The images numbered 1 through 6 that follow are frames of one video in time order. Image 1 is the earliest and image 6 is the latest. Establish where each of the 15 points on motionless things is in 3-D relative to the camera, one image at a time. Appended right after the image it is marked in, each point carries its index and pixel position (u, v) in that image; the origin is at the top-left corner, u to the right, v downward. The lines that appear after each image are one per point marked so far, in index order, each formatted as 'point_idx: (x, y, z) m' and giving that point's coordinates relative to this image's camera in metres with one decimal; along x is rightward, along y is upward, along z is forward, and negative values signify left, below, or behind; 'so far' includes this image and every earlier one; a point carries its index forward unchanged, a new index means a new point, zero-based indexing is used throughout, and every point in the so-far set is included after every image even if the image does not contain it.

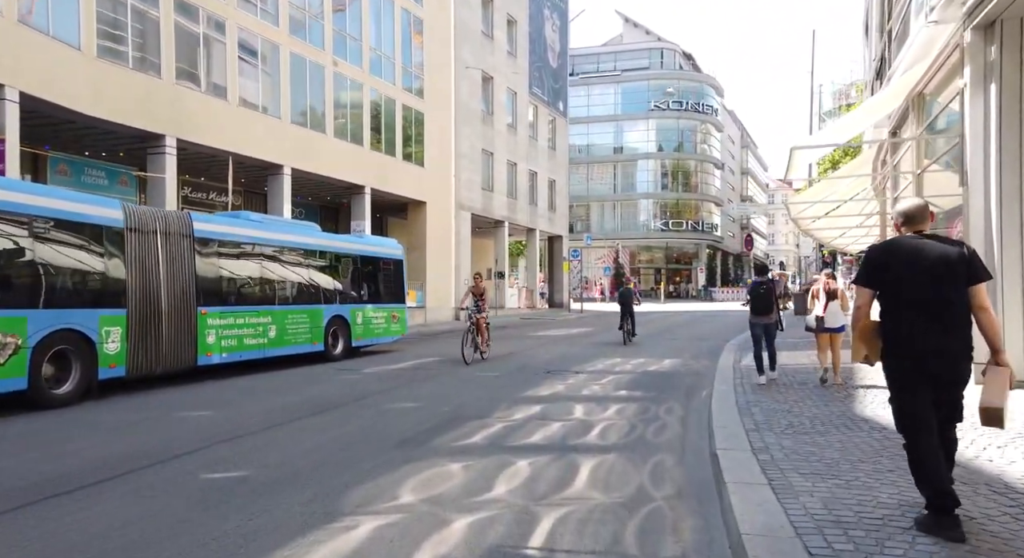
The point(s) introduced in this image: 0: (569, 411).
0: (+0.6, -1.3, +9.2) m
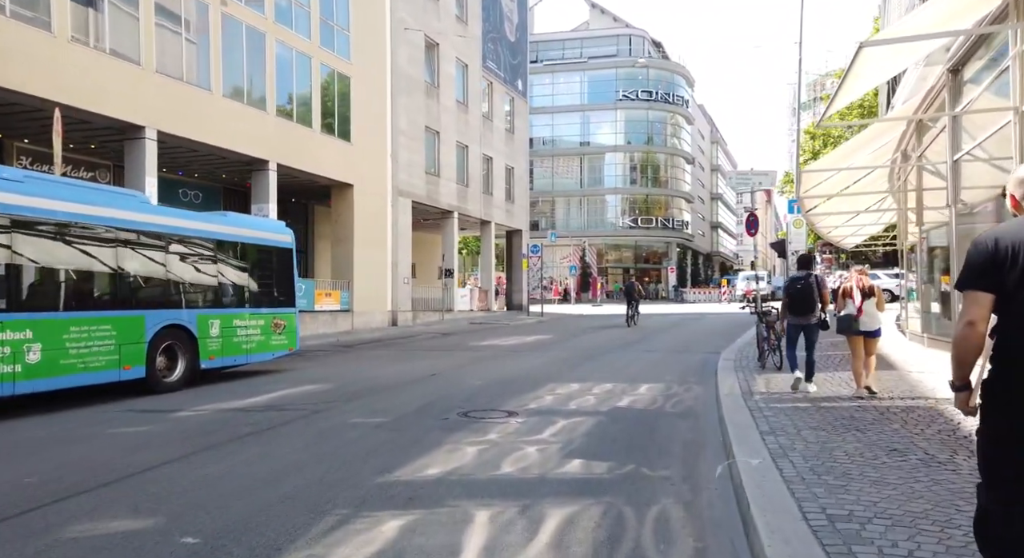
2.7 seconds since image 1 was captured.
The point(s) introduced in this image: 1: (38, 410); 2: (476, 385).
0: (-0.3, -1.3, +4.4) m
1: (-4.5, -1.2, +8.4) m
2: (-0.5, -1.5, +12.4) m
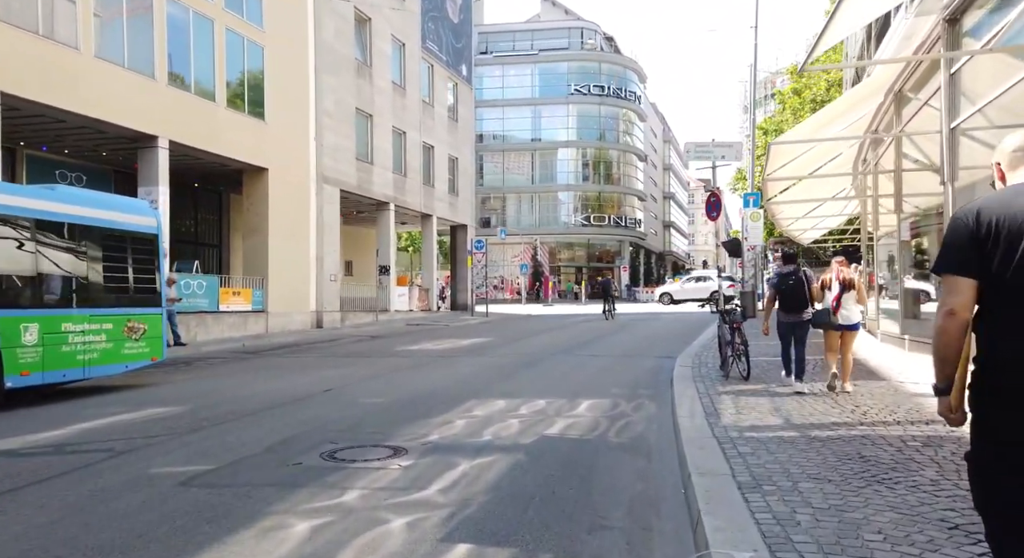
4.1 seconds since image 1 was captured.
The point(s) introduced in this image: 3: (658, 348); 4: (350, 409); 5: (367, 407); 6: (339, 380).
0: (-0.9, -1.2, +1.9) m
1: (-5.3, -1.2, +5.7) m
2: (-1.5, -1.4, +9.9) m
3: (+3.1, -1.4, +19.1) m
4: (-1.7, -1.4, +9.6) m
5: (-1.6, -1.4, +9.7) m
6: (-2.6, -1.5, +13.6) m
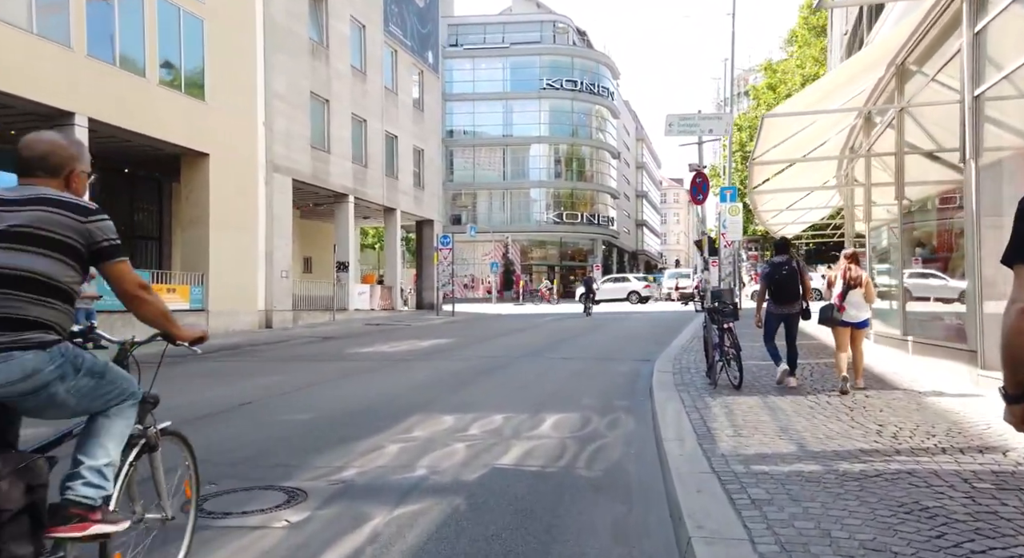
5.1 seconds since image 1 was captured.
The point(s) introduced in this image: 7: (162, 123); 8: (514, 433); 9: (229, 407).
0: (-1.1, -1.1, +0.2) m
1: (-5.6, -1.1, +3.9) m
2: (-2.0, -1.3, +8.2) m
3: (+2.4, -1.4, +17.5) m
4: (-2.2, -1.3, +7.8) m
5: (-2.0, -1.3, +8.0) m
6: (-3.2, -1.4, +11.9) m
7: (-7.5, +3.3, +19.0) m
8: (0.0, -1.3, +7.6) m
9: (-2.9, -1.3, +9.3) m
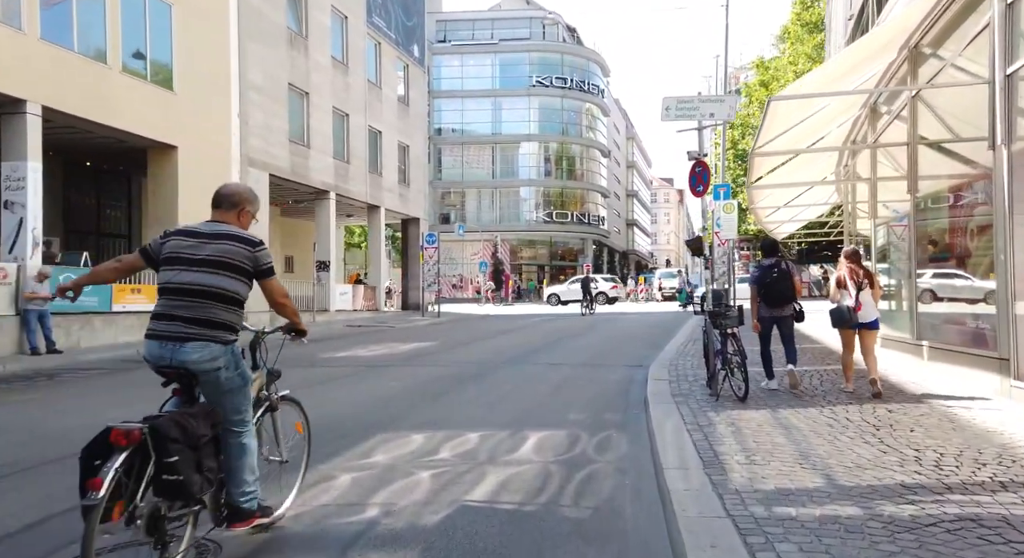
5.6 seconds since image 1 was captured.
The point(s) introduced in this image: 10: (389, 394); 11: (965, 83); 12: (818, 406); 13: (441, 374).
0: (-1.2, -1.1, -0.8) m
1: (-5.8, -1.1, +2.8) m
2: (-2.1, -1.3, +7.1) m
3: (+2.1, -1.4, +16.5) m
4: (-2.4, -1.3, +6.7) m
5: (-2.2, -1.3, +6.9) m
6: (-3.4, -1.4, +10.8) m
7: (-7.7, +3.3, +17.8) m
8: (-0.1, -1.3, +6.5) m
9: (-3.1, -1.3, +8.3) m
10: (-1.5, -1.4, +11.1) m
11: (+5.8, +2.5, +11.5) m
12: (+2.9, -1.2, +8.4) m
13: (-1.1, -1.4, +13.7) m
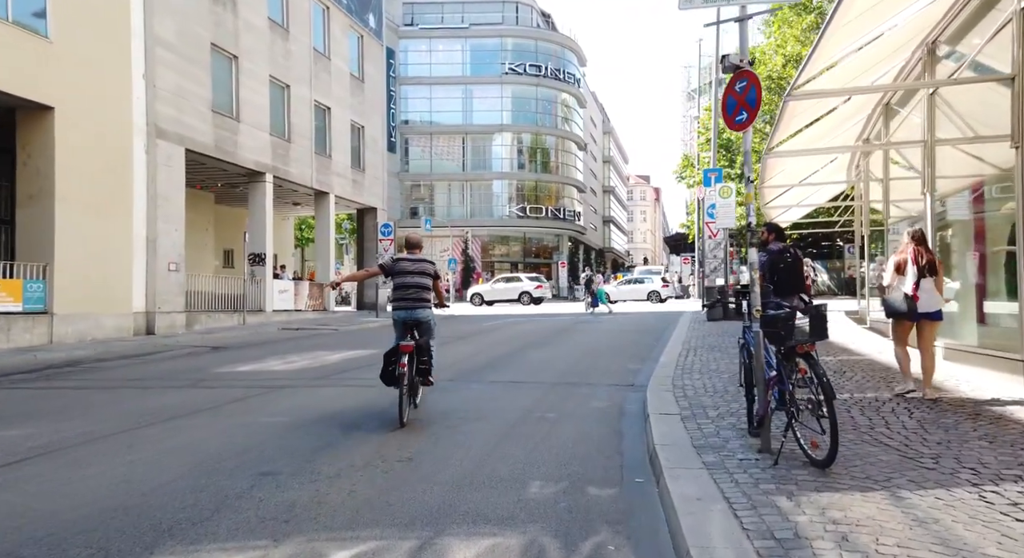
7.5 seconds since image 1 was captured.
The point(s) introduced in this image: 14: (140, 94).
0: (-1.4, -1.0, -4.6) m
1: (-6.1, -1.0, -1.1) m
2: (-2.6, -1.2, +3.4) m
3: (+1.4, -1.2, +12.8) m
4: (-2.8, -1.2, +3.0) m
5: (-2.6, -1.2, +3.2) m
6: (-3.9, -1.3, +7.0) m
7: (-8.5, +3.4, +13.9) m
8: (-0.5, -1.2, +2.8) m
9: (-3.6, -1.2, +4.5) m
10: (-2.1, -1.3, +7.3) m
11: (+5.3, +2.6, +8.0) m
12: (+2.4, -1.1, +4.8) m
13: (-1.7, -1.3, +9.9) m
14: (-7.8, +3.9, +18.8) m
